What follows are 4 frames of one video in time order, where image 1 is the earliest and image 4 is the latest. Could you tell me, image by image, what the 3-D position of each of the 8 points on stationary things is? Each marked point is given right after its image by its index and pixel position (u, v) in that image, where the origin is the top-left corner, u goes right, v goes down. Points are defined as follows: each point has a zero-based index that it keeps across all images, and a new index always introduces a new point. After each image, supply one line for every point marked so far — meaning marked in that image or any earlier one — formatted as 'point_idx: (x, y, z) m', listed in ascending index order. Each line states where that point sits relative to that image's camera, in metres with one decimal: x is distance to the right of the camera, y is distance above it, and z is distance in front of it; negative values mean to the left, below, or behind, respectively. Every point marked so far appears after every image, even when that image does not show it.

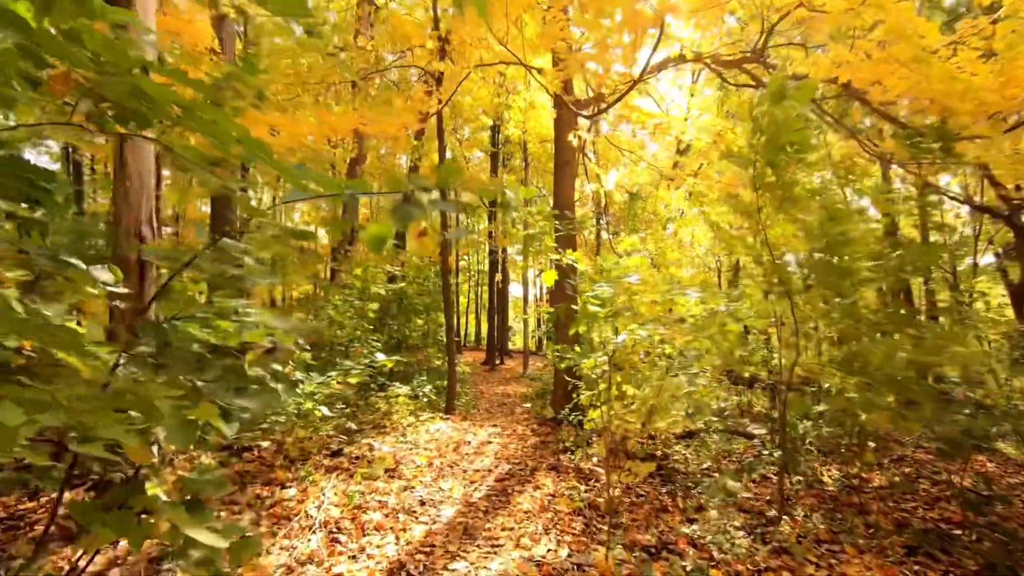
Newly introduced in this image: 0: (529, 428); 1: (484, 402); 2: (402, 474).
0: (+0.2, -1.6, +6.5) m
1: (-0.5, -2.0, +10.1) m
2: (-0.8, -1.4, +4.4) m
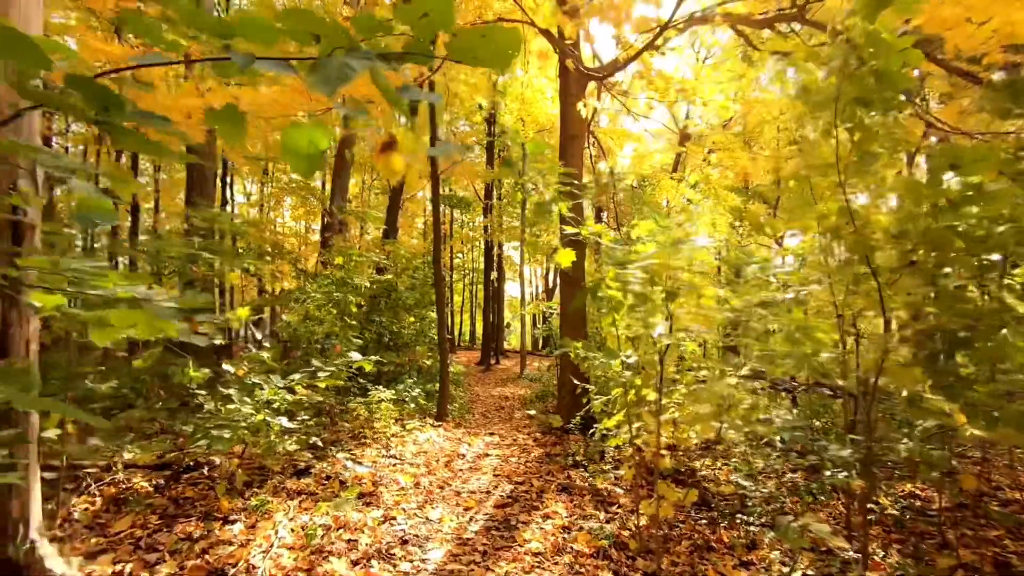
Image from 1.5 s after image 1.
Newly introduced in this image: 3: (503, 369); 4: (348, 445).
0: (+0.2, -1.5, +5.8) m
1: (-0.5, -1.9, +9.4) m
2: (-0.8, -1.3, +3.6) m
3: (-0.3, -2.5, +18.1) m
4: (-1.3, -1.3, +4.7) m
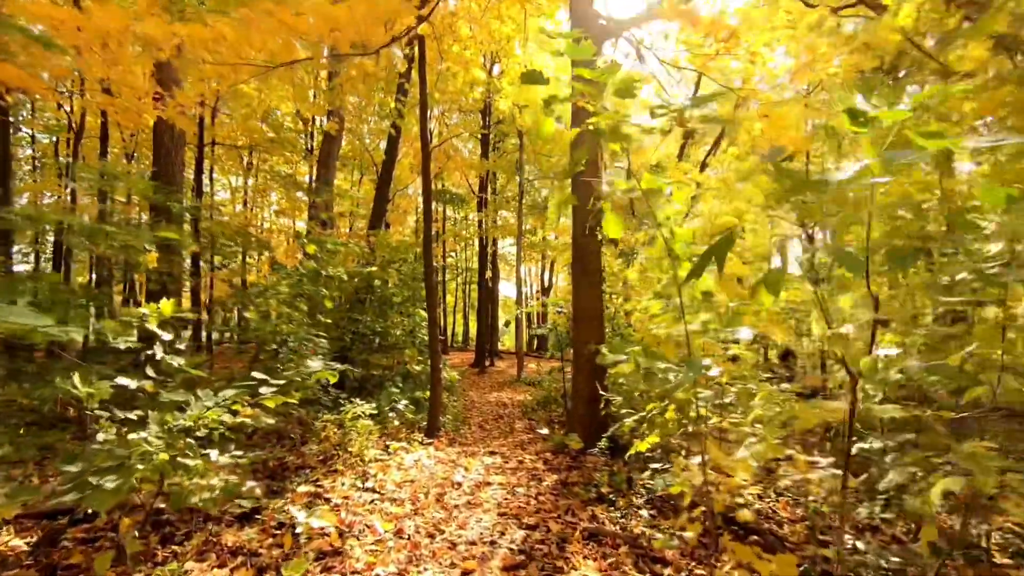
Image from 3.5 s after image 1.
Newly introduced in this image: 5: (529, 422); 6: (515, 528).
0: (+0.2, -1.4, +4.8) m
1: (-0.5, -1.8, +8.4) m
2: (-0.8, -1.3, +2.7) m
3: (-0.4, -2.5, +17.2) m
4: (-1.3, -1.2, +3.7) m
5: (+0.2, -1.8, +7.6) m
6: (0.0, -1.3, +3.3) m
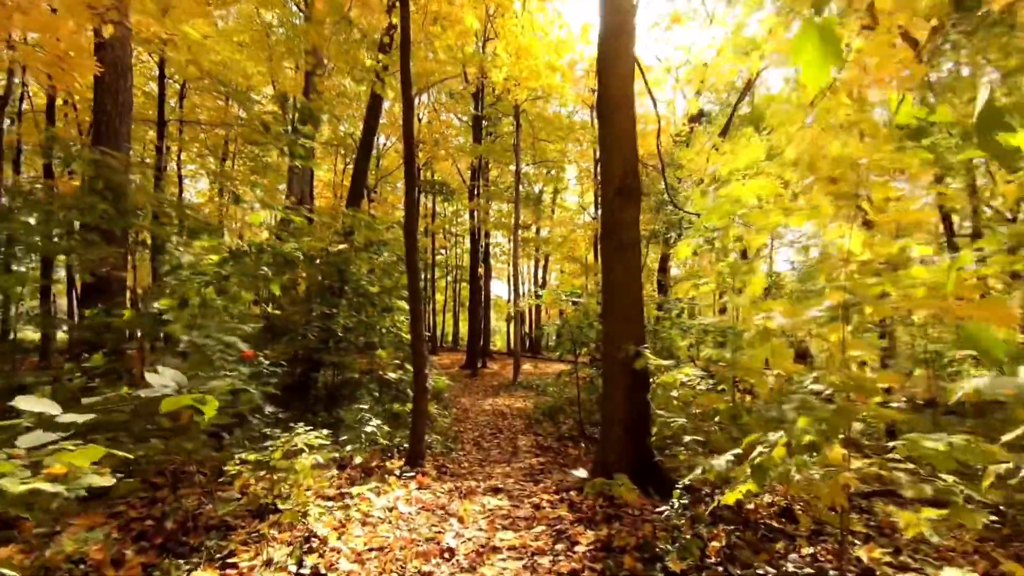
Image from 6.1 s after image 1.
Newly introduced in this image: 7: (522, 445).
0: (+0.3, -1.3, +3.5) m
1: (-0.5, -1.7, +7.1) m
2: (-0.7, -1.1, +1.4) m
3: (-0.5, -2.4, +15.9) m
4: (-1.2, -1.1, +2.4) m
5: (+0.2, -1.6, +6.3) m
6: (+0.1, -1.2, +1.9) m
7: (+0.1, -1.6, +6.0) m
